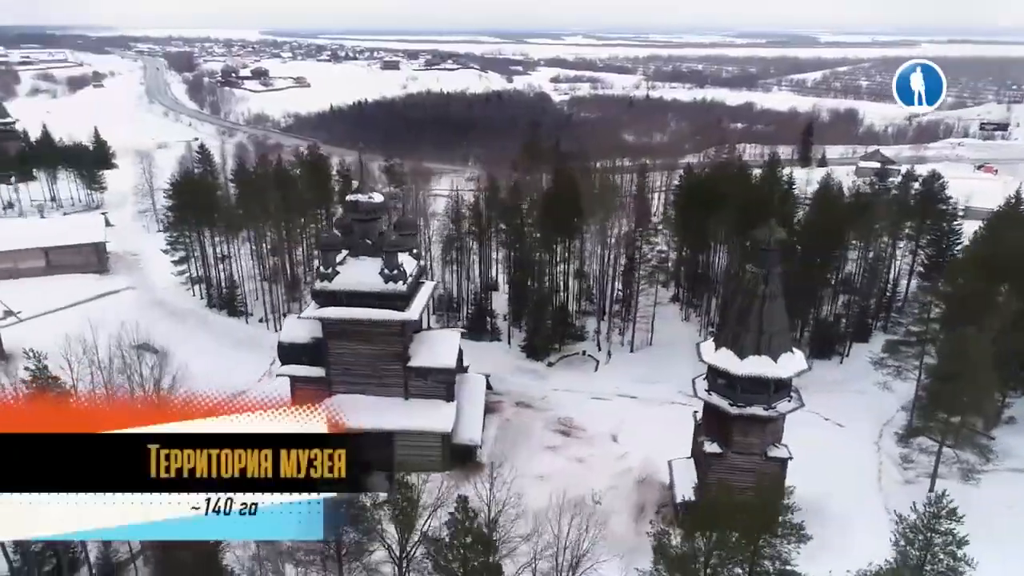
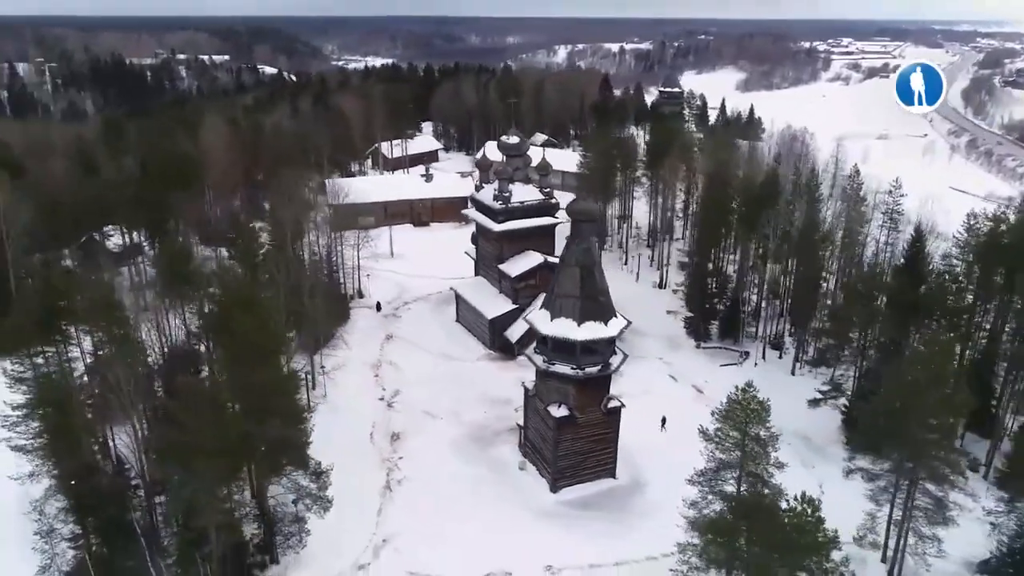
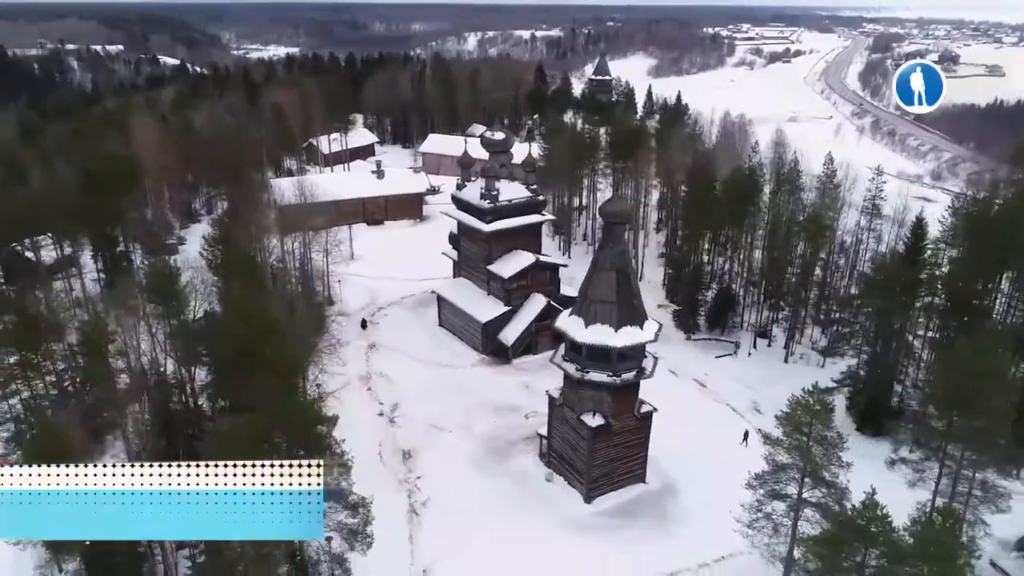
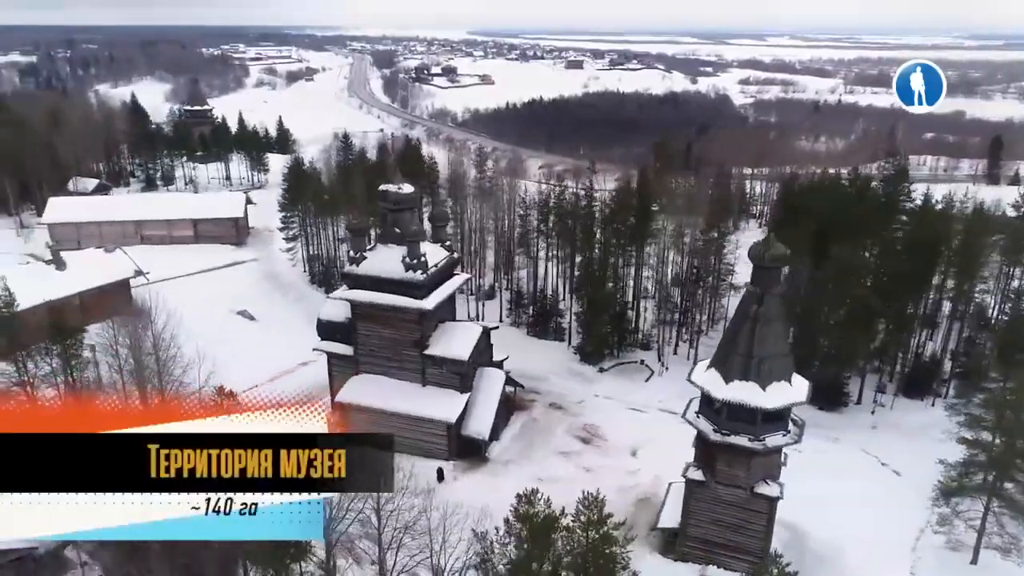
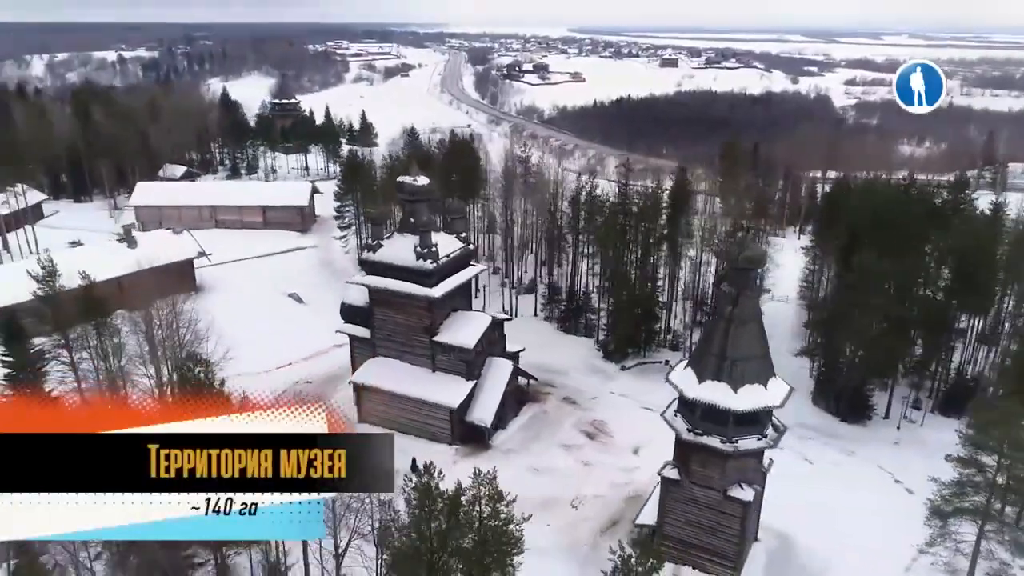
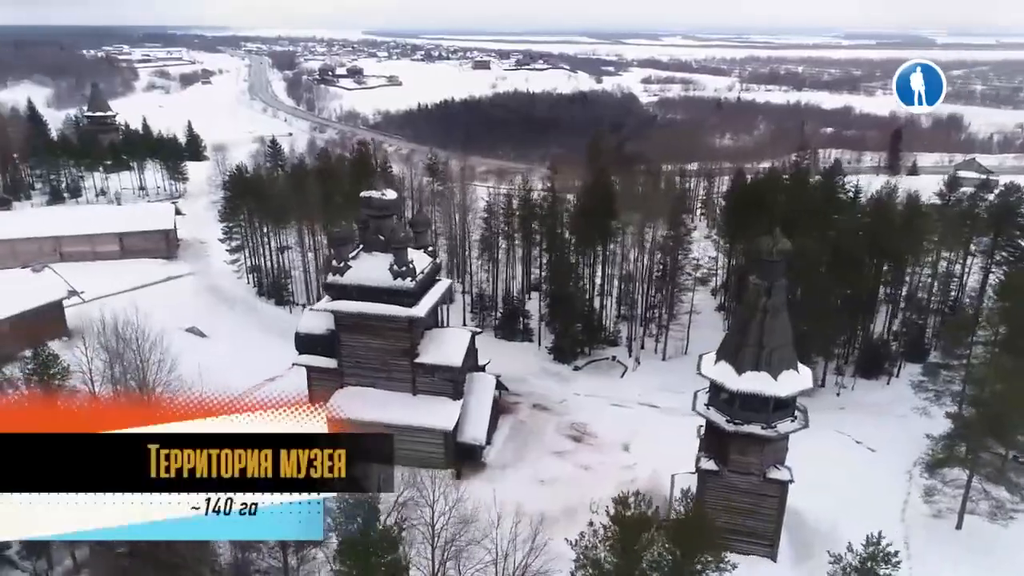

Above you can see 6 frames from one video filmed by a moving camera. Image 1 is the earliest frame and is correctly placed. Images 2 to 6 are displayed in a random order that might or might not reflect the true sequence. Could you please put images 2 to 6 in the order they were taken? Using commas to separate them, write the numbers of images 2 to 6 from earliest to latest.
6, 4, 5, 3, 2
